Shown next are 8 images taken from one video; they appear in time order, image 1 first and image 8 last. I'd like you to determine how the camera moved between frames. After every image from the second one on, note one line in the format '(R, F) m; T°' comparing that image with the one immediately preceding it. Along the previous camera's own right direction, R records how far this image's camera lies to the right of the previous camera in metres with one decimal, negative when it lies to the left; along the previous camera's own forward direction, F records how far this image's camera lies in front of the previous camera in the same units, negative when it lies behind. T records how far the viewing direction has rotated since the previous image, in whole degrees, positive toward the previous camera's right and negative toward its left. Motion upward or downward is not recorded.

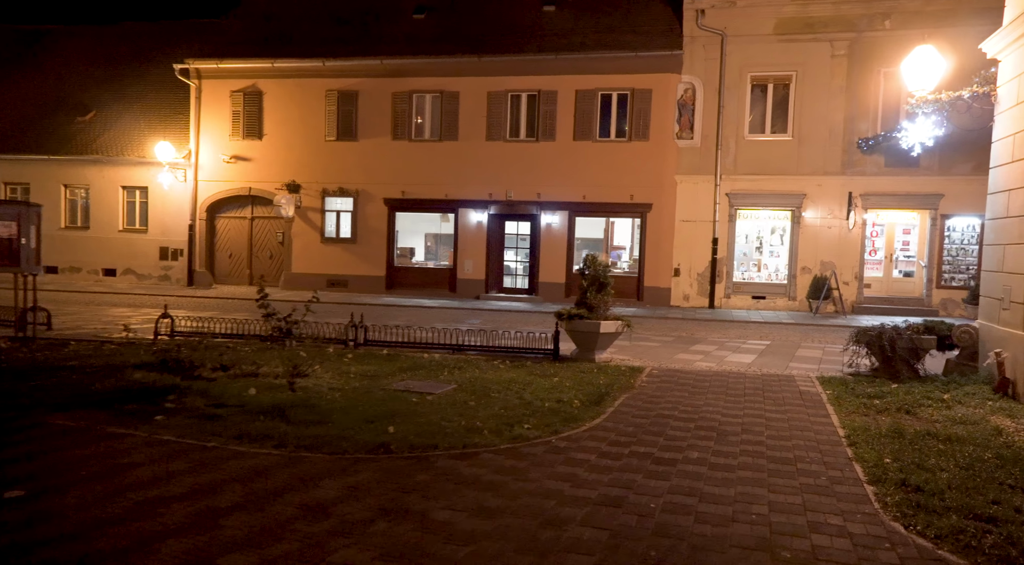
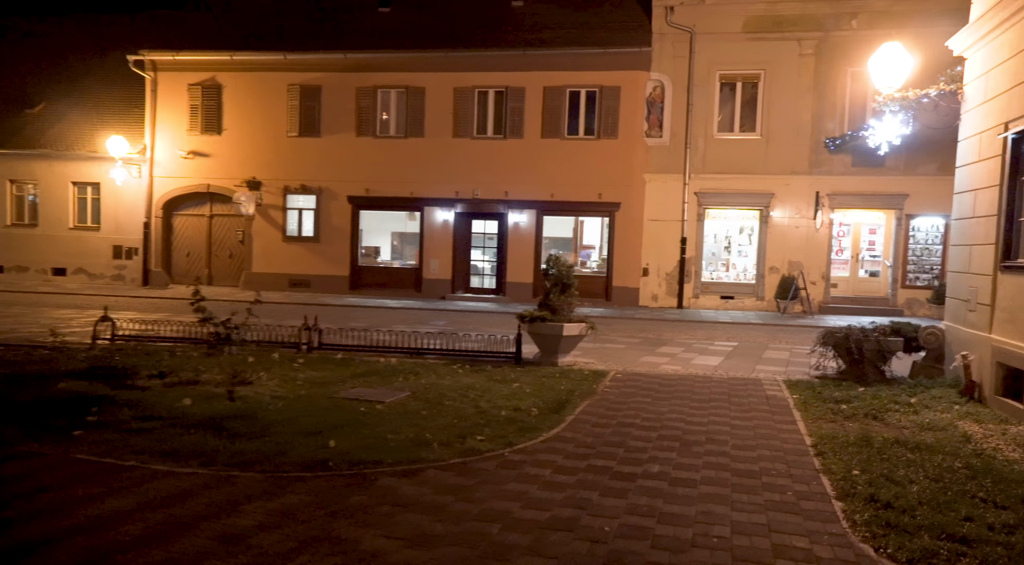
(+0.2, +0.4) m; +2°
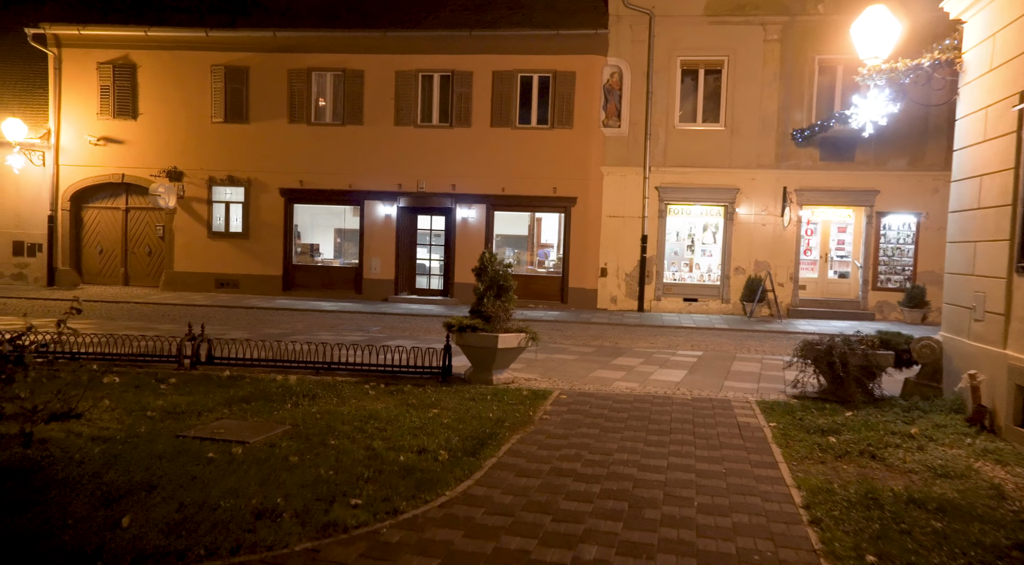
(+0.5, +1.8) m; +3°
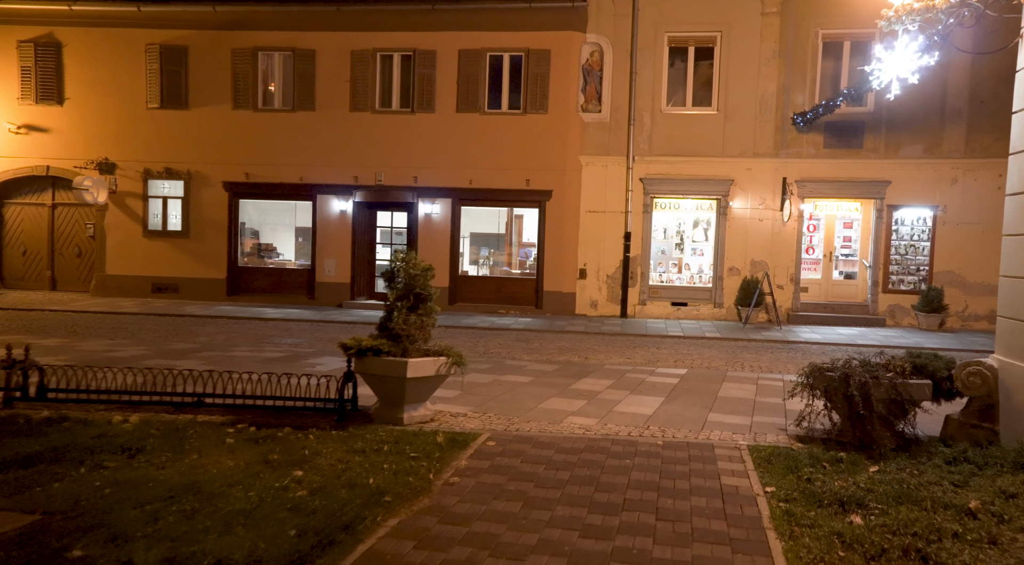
(+0.8, +2.2) m; 0°
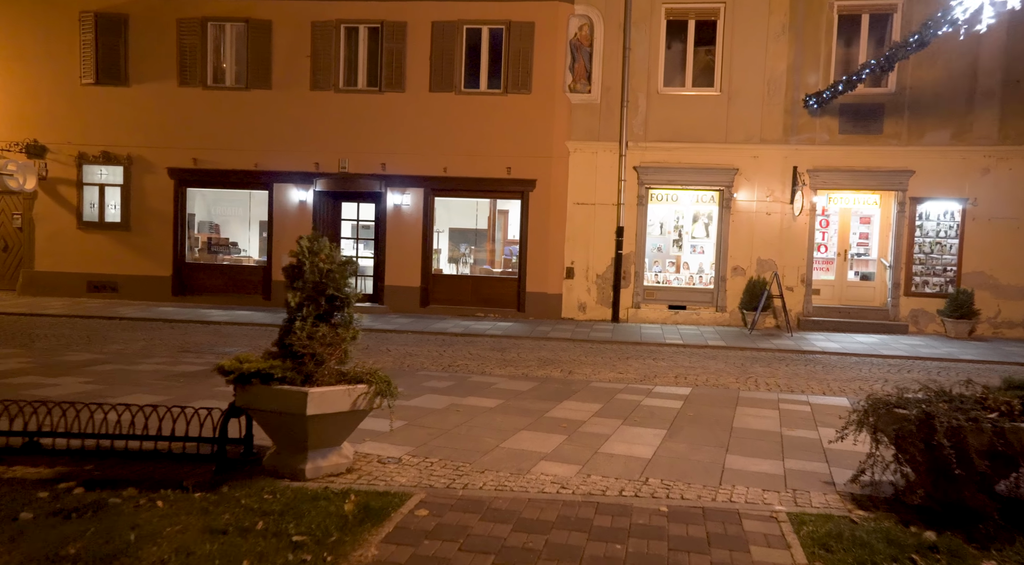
(+0.3, +2.0) m; +1°
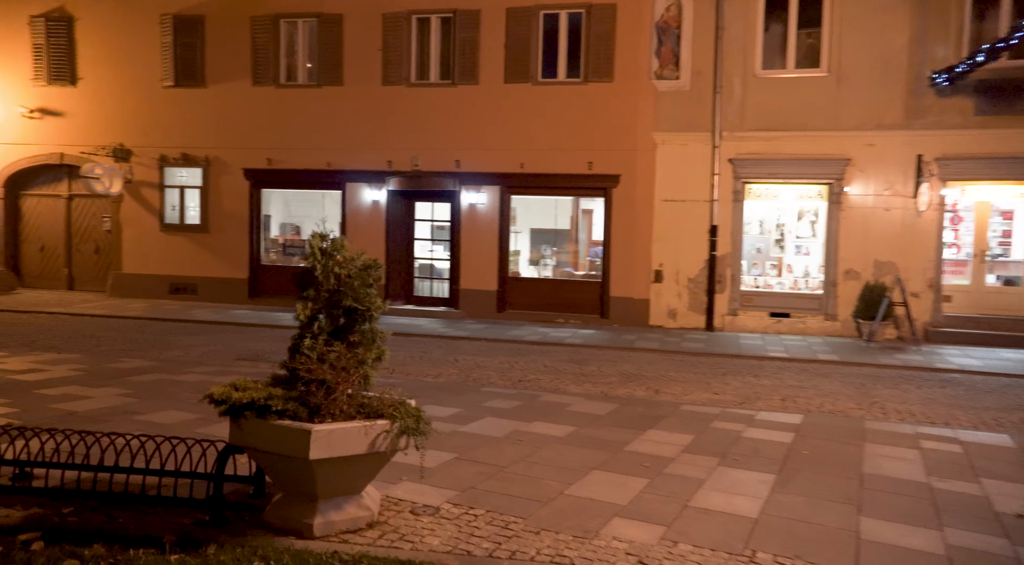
(+0.1, +1.2) m; -7°
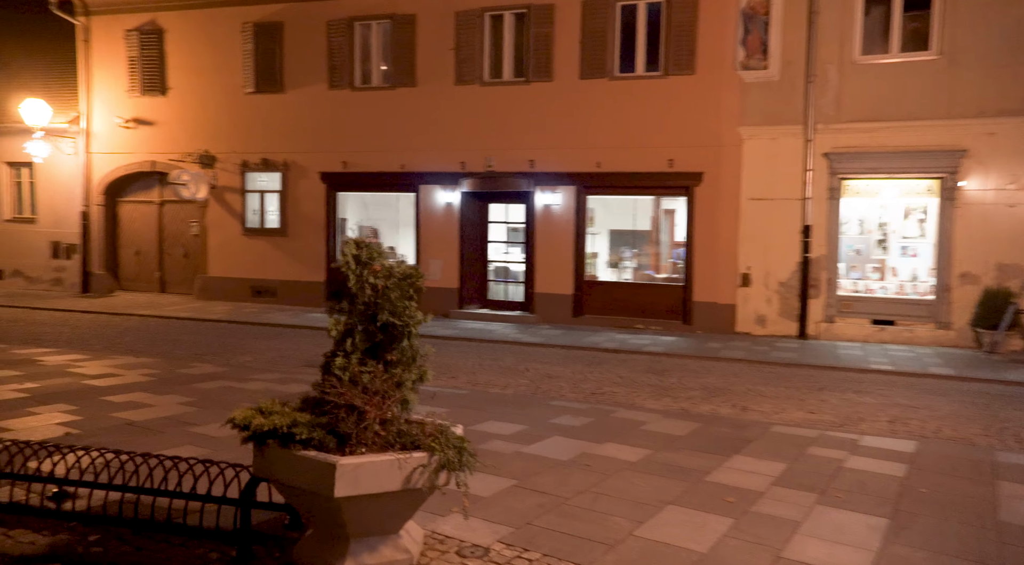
(+0.1, +0.6) m; -6°
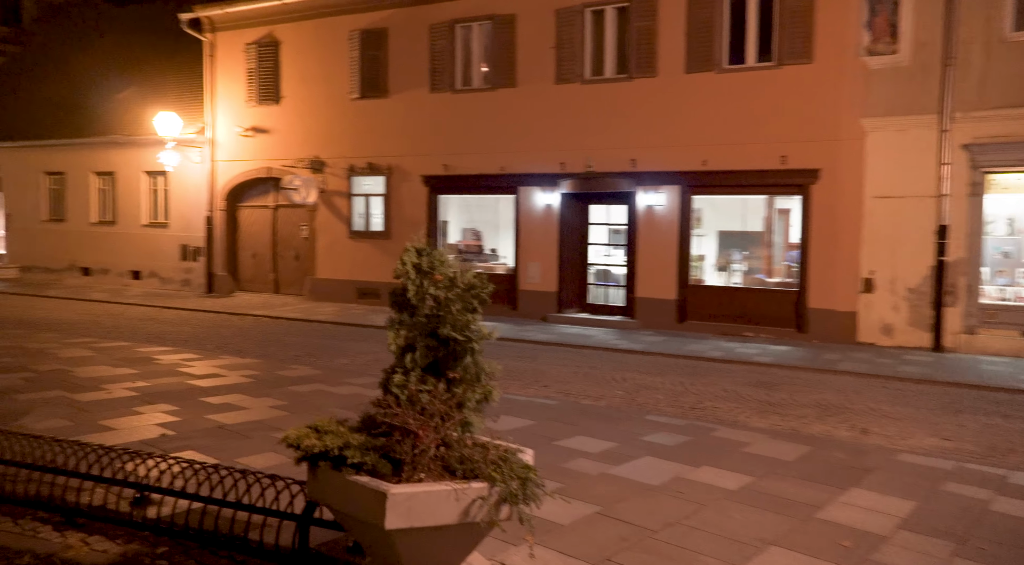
(+0.2, +0.4) m; -8°
